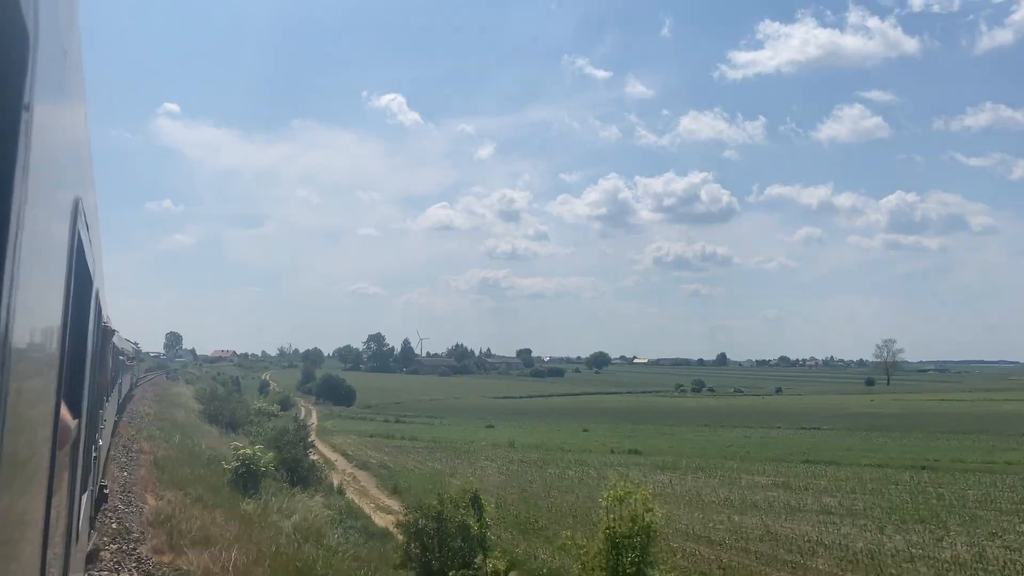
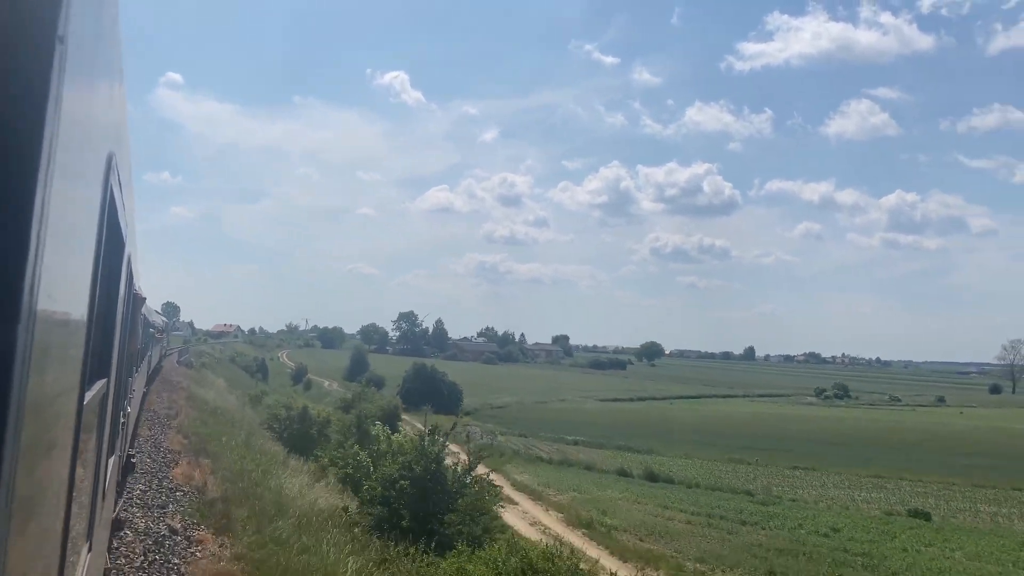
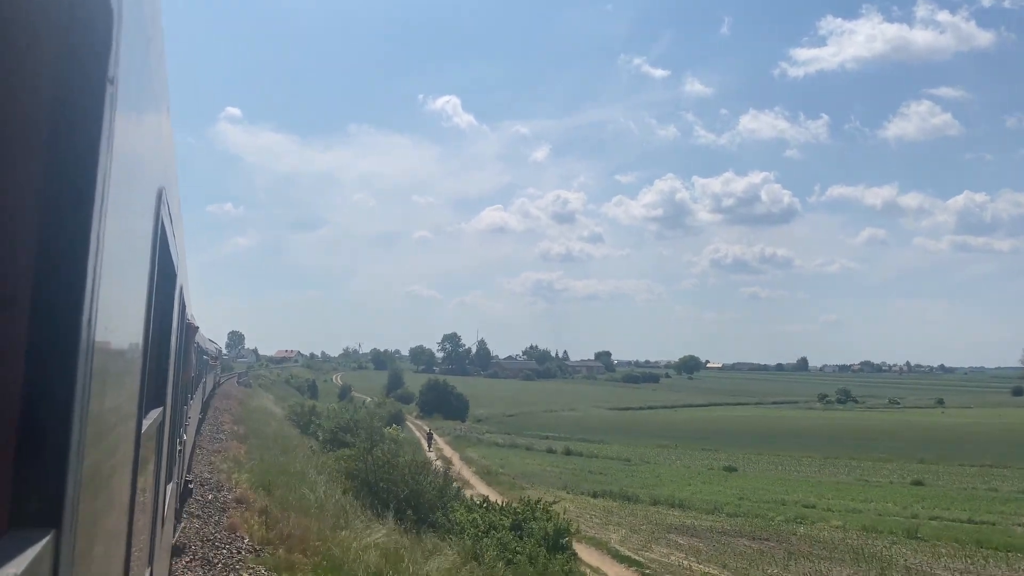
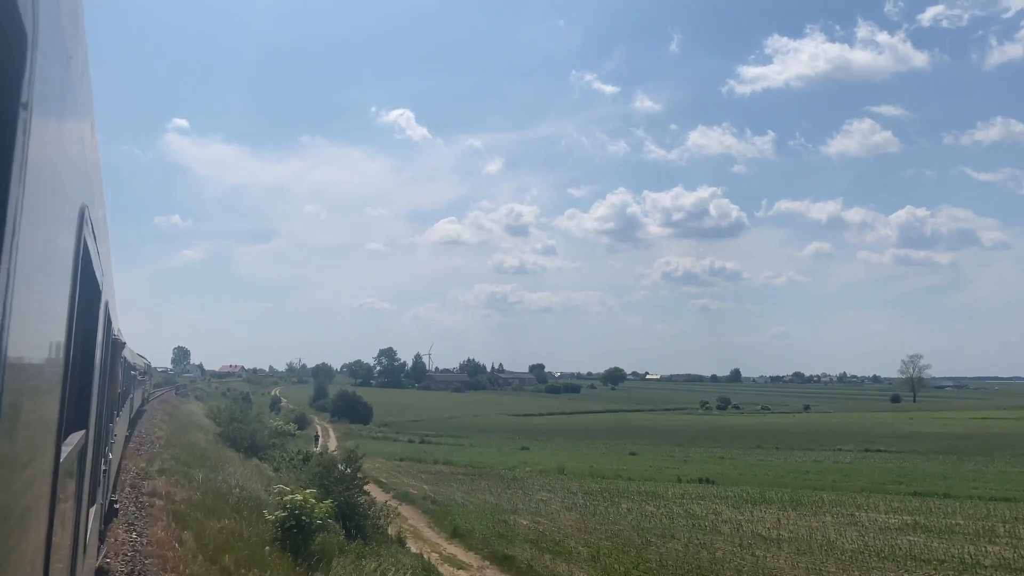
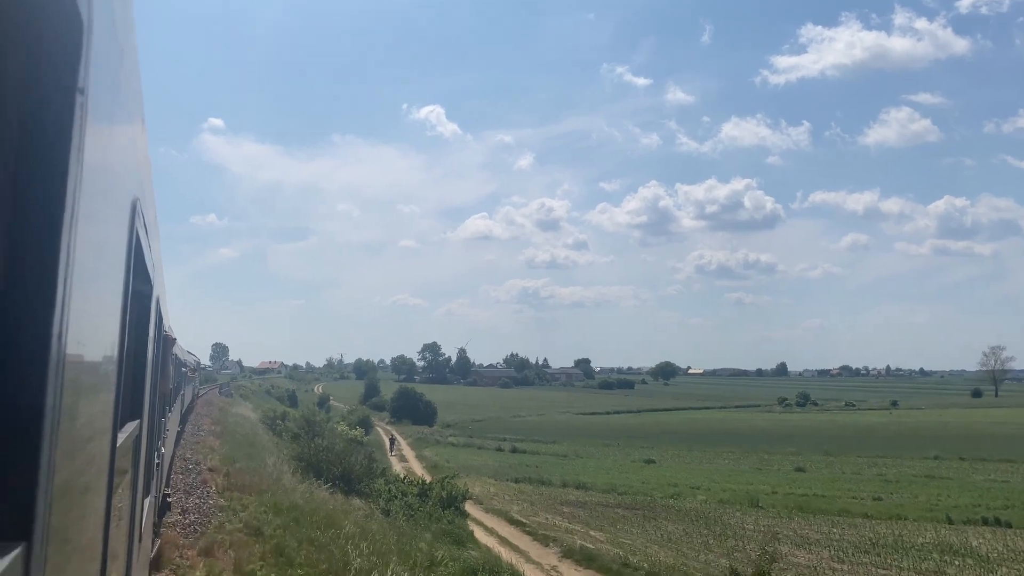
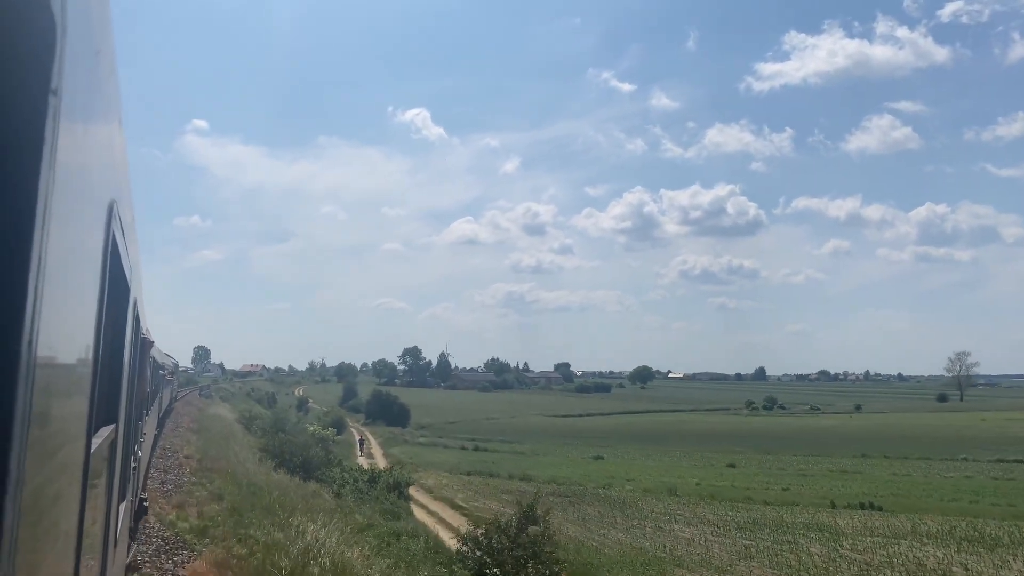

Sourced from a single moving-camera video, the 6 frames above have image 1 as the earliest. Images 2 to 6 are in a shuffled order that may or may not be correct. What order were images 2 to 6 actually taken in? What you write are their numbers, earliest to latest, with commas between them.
4, 6, 5, 3, 2
